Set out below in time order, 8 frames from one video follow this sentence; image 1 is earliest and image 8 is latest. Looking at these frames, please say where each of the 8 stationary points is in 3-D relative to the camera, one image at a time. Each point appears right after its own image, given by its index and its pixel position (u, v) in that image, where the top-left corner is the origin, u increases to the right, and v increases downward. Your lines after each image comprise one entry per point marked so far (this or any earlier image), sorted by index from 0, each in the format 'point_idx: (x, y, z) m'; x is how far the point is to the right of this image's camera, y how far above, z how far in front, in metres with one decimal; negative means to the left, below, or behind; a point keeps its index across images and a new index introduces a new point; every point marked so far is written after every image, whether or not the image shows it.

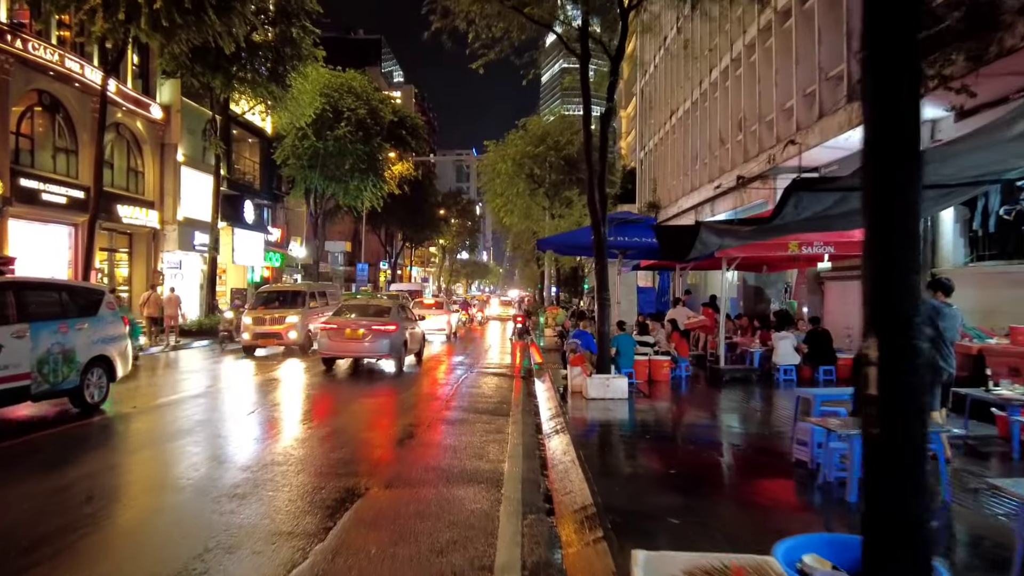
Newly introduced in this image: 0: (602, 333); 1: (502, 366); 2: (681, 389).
0: (+1.5, -0.7, +11.9) m
1: (-0.2, -2.0, +18.2) m
2: (+3.2, -1.9, +13.6) m
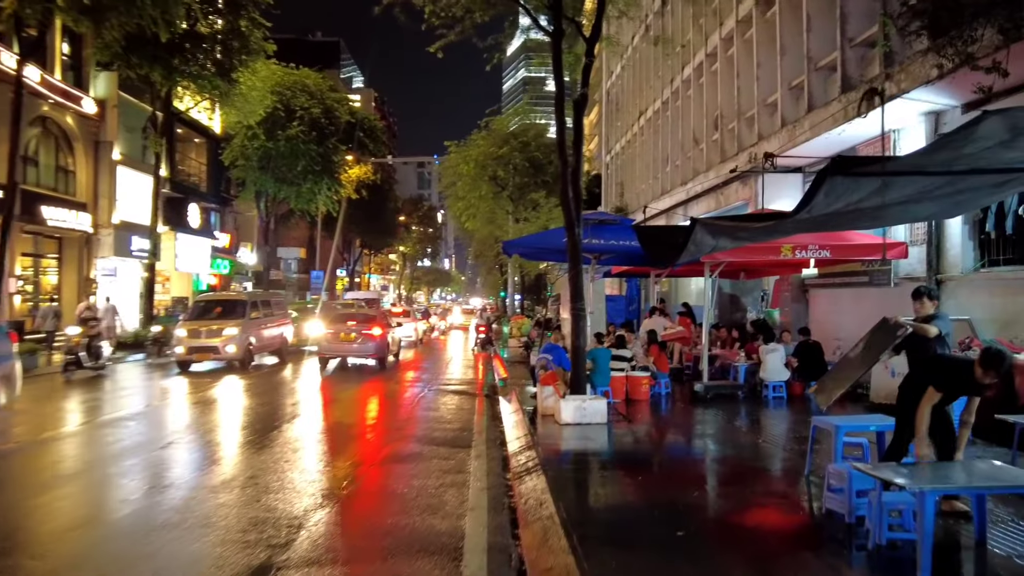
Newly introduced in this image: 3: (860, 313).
0: (+0.9, -0.8, +10.5) m
1: (-1.1, -2.2, +16.6) m
2: (+2.5, -2.0, +12.2) m
3: (+6.6, -0.4, +13.6) m
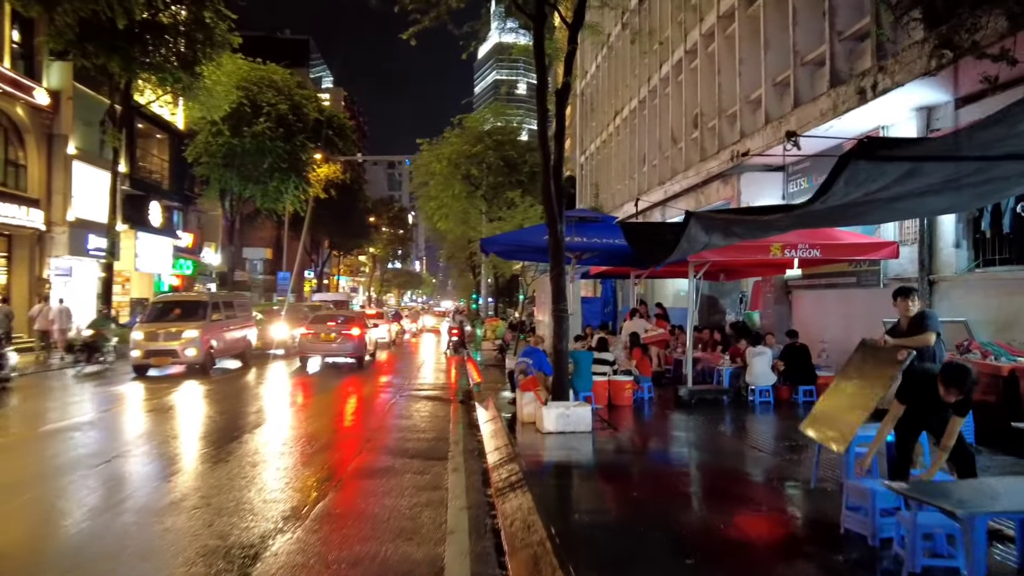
0: (+0.7, -0.8, +9.9) m
1: (-1.7, -2.2, +15.9) m
2: (+2.2, -2.0, +11.7) m
3: (+6.2, -0.5, +13.2) m
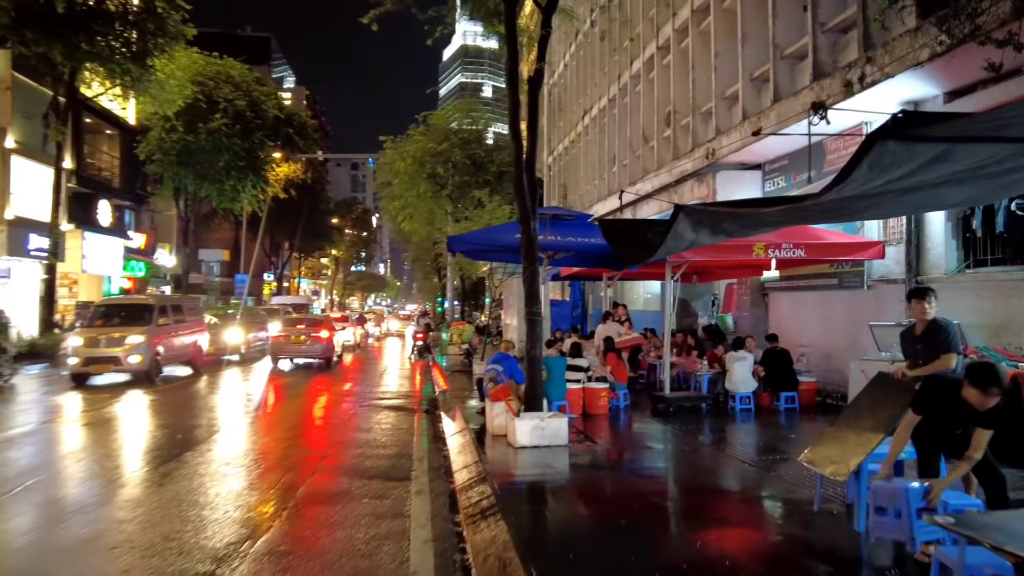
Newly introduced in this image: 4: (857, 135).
0: (+0.3, -0.9, +9.2) m
1: (-2.3, -2.2, +15.1) m
2: (+1.7, -2.1, +11.0) m
3: (+5.6, -0.5, +12.8) m
4: (+5.5, +2.5, +11.6) m
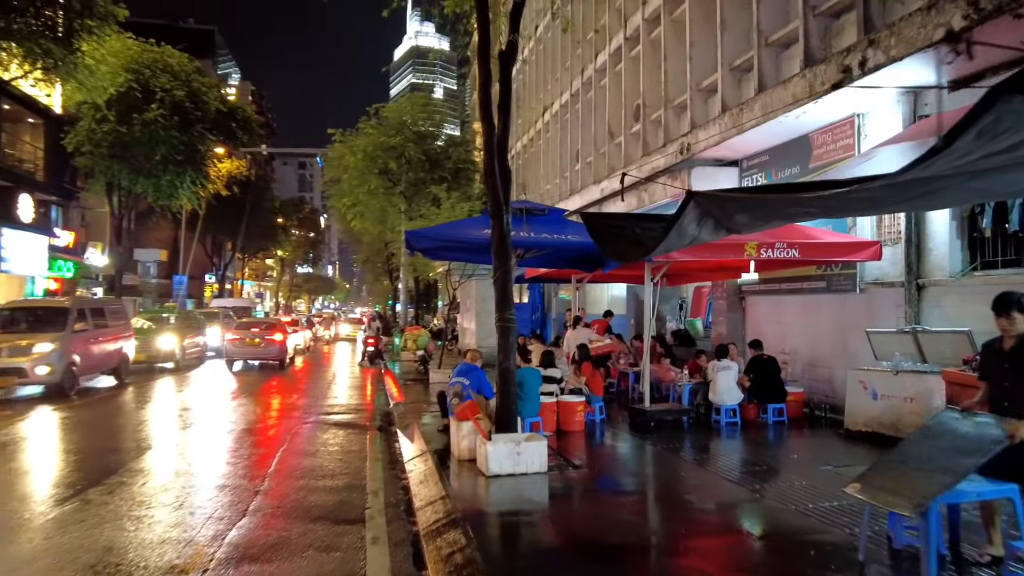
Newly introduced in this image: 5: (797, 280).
0: (-0.1, -0.9, +8.0) m
1: (-3.1, -2.3, +13.8) m
2: (+1.2, -2.1, +10.0) m
3: (+5.0, -0.6, +12.0) m
4: (+5.0, +2.4, +10.8) m
5: (+4.9, +0.1, +12.4) m
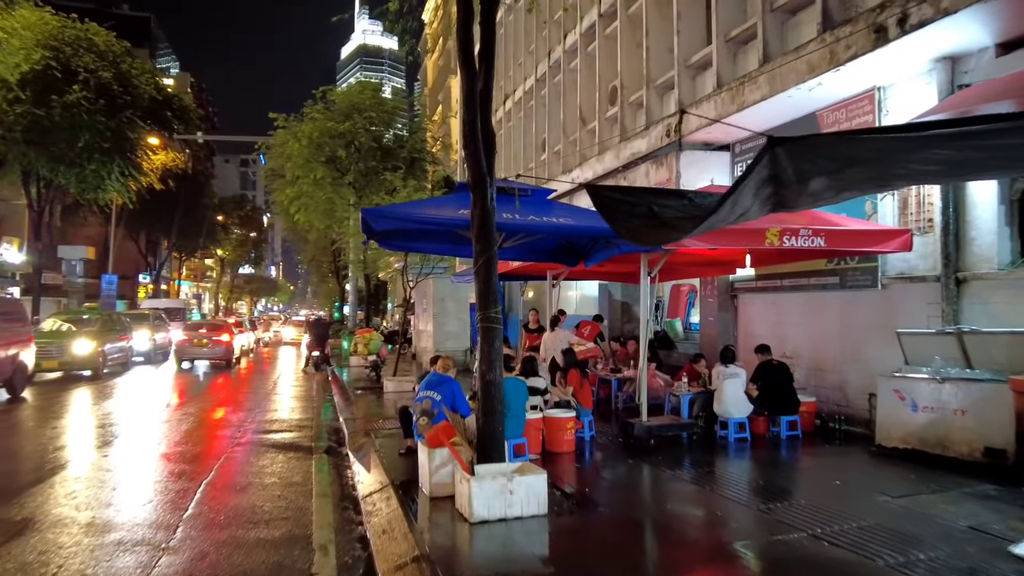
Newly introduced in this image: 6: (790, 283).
0: (-0.2, -0.8, +6.4) m
1: (-3.6, -2.2, +11.9) m
2: (+0.9, -2.1, +8.4) m
3: (+4.6, -0.5, +10.7) m
4: (+4.7, +2.5, +9.6) m
5: (+4.5, +0.2, +11.2) m
6: (+4.4, +0.1, +11.3) m
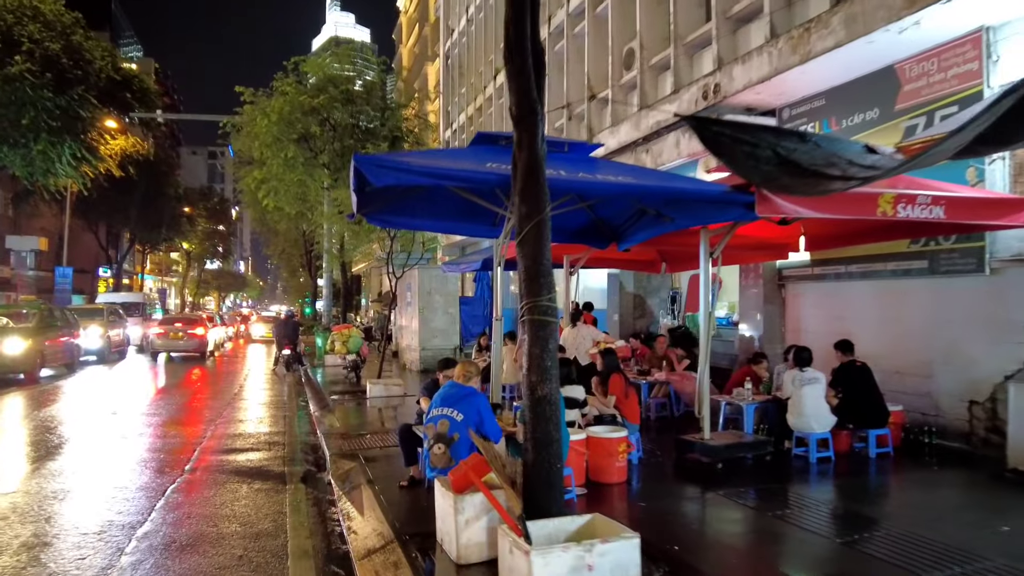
0: (+0.2, -0.7, +4.5) m
1: (-3.4, -2.0, +9.9) m
2: (+1.3, -1.9, +6.6) m
3: (+4.8, -0.3, +9.0) m
4: (+5.0, +2.6, +7.8) m
5: (+4.7, +0.4, +9.4) m
6: (+4.6, +0.3, +9.5) m
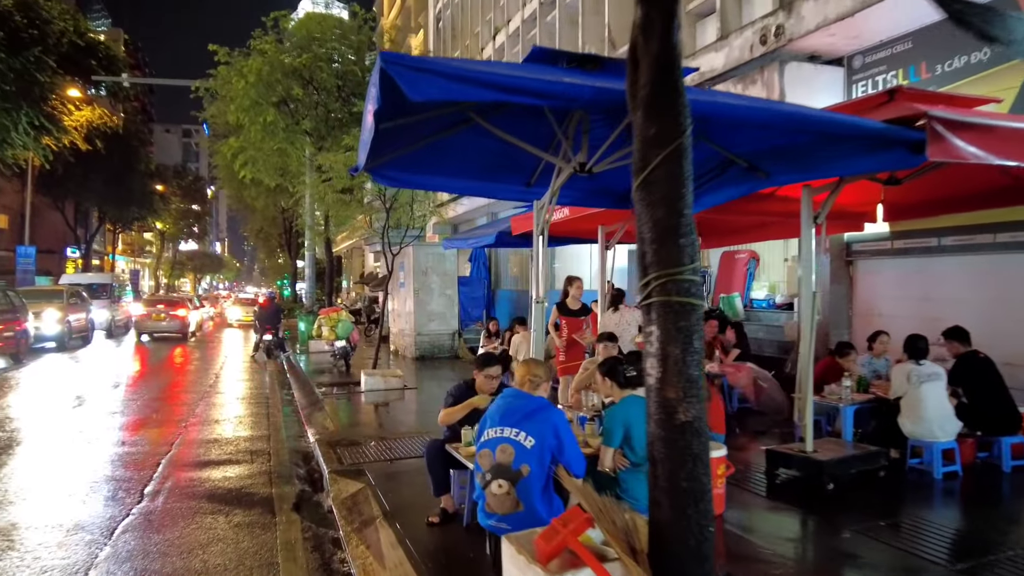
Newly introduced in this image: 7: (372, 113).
0: (+0.7, -0.5, +2.9) m
1: (-3.1, -1.8, +8.2) m
2: (+1.7, -1.7, +5.0) m
3: (+5.2, -0.1, +7.5) m
4: (+5.4, +2.8, +6.3) m
5: (+5.0, +0.6, +7.9) m
6: (+4.9, +0.5, +8.0) m
7: (-0.7, +0.9, +4.1) m
